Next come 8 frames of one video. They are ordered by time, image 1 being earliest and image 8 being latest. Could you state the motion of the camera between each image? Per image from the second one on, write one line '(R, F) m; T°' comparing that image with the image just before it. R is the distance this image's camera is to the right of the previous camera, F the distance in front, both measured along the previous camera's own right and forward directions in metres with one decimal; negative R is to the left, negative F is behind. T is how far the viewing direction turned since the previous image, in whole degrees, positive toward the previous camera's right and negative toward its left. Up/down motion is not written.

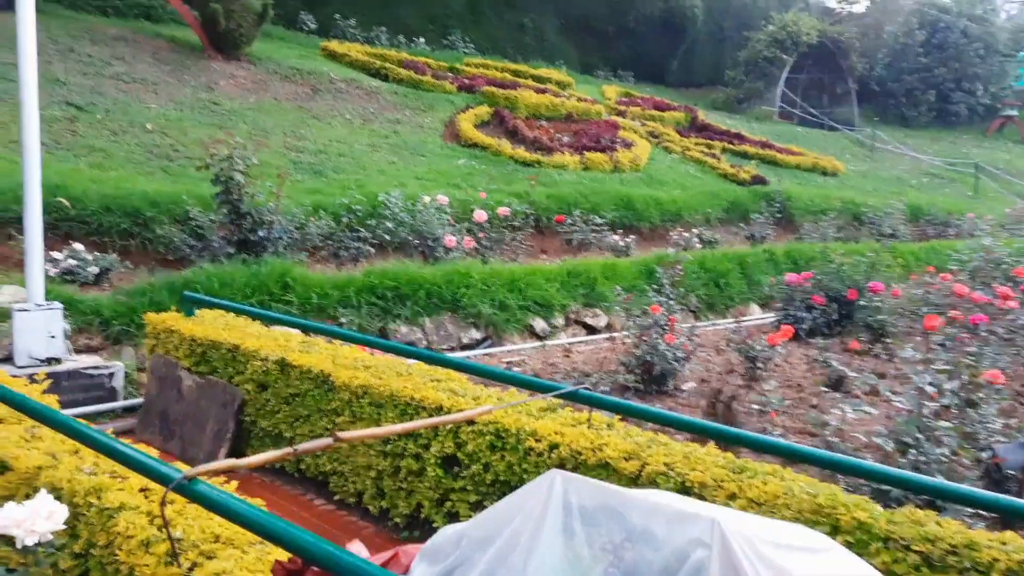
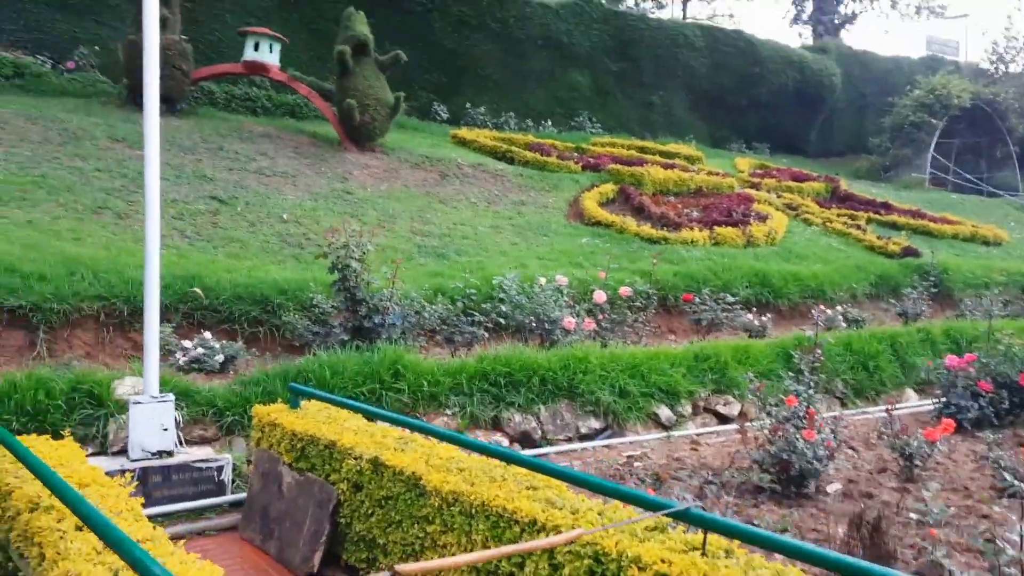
(+0.1, +0.2) m; -9°
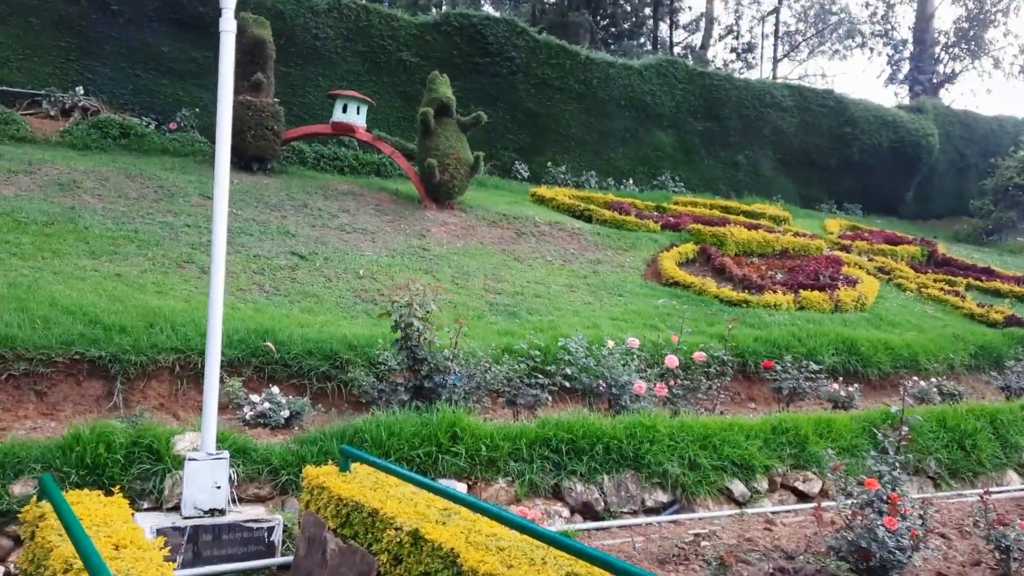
(+0.1, +0.1) m; -6°
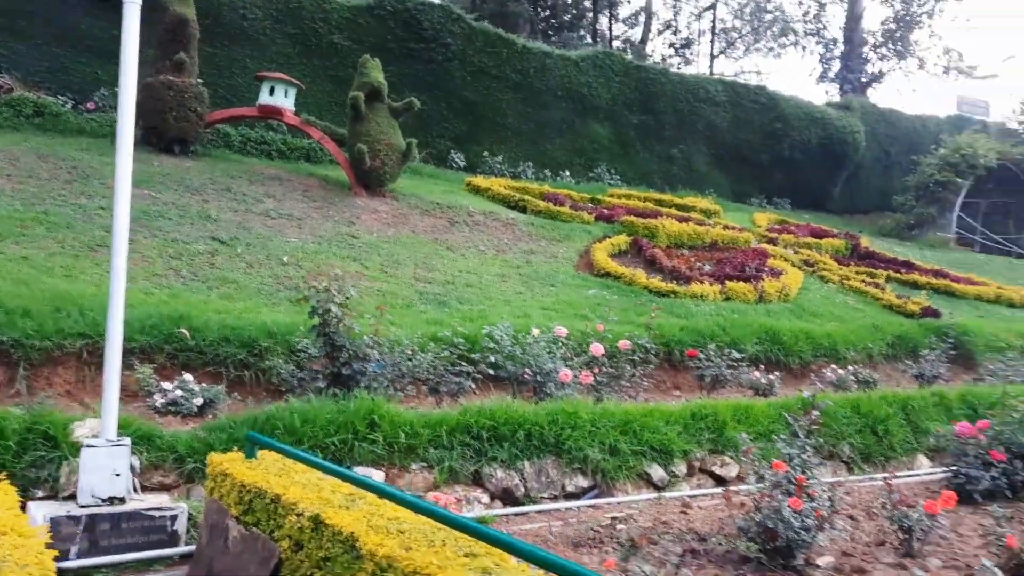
(+0.1, 0.0) m; +4°
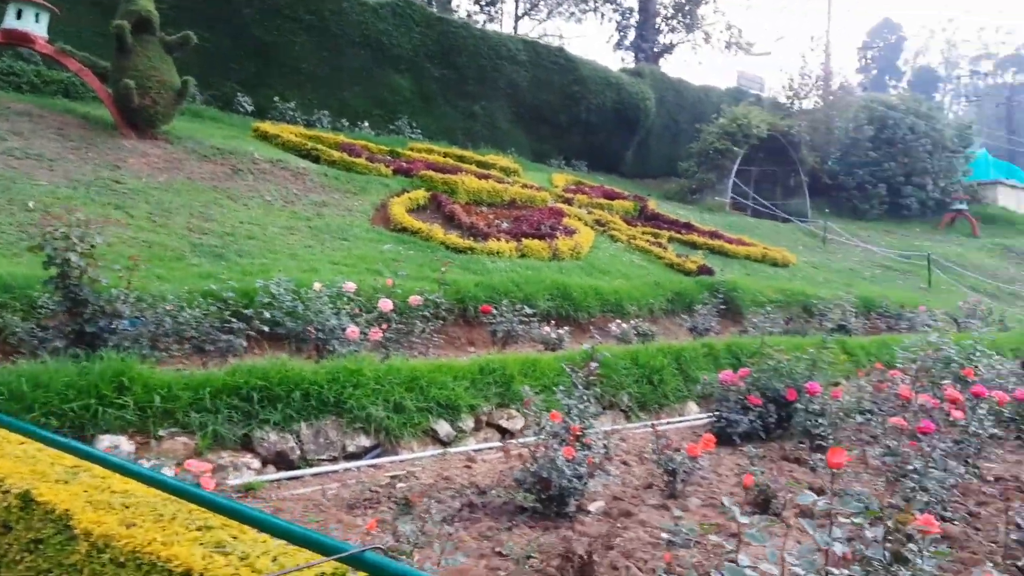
(+0.1, +0.1) m; +13°
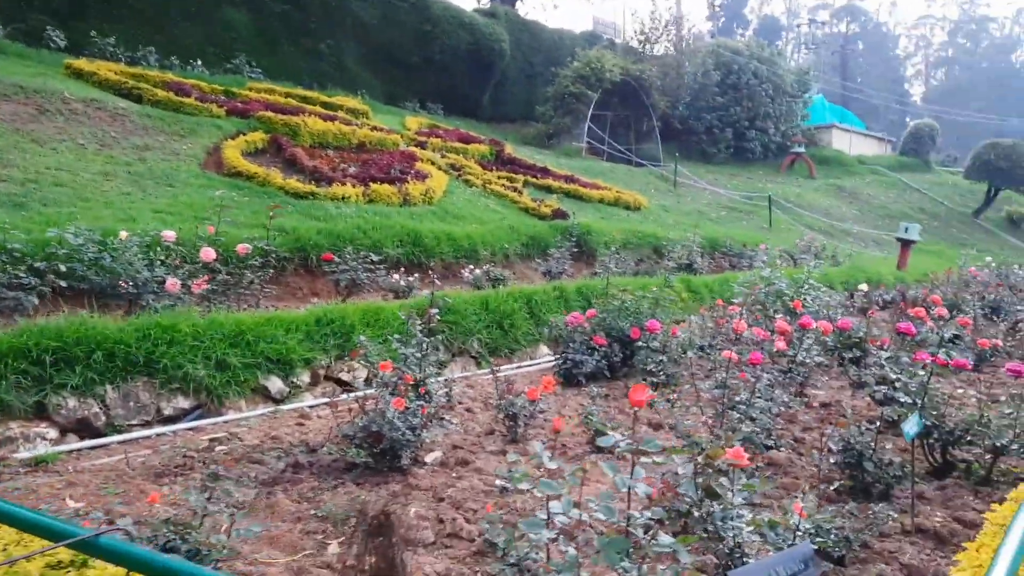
(+0.2, +0.2) m; +9°
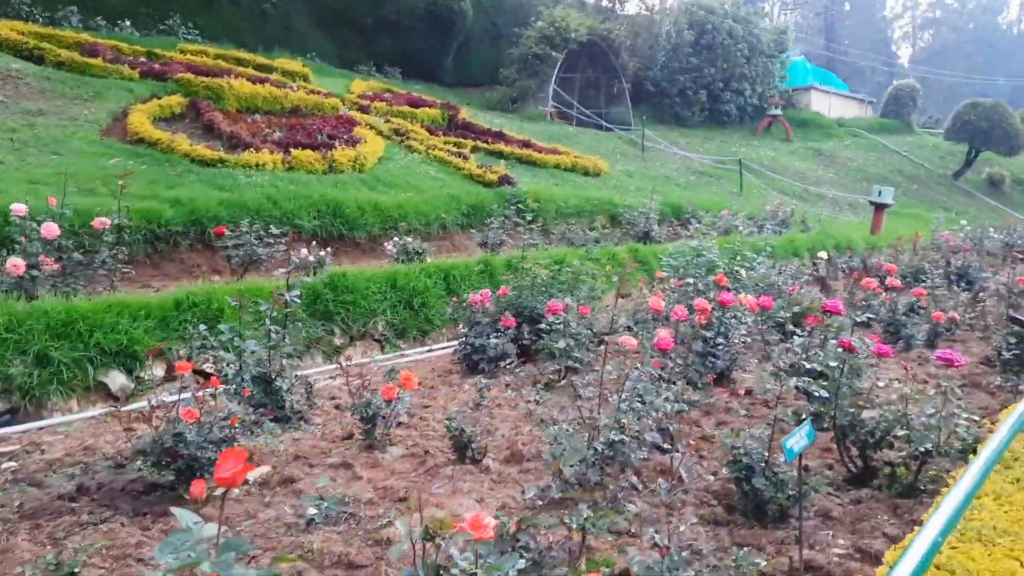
(+0.6, +0.6) m; +1°
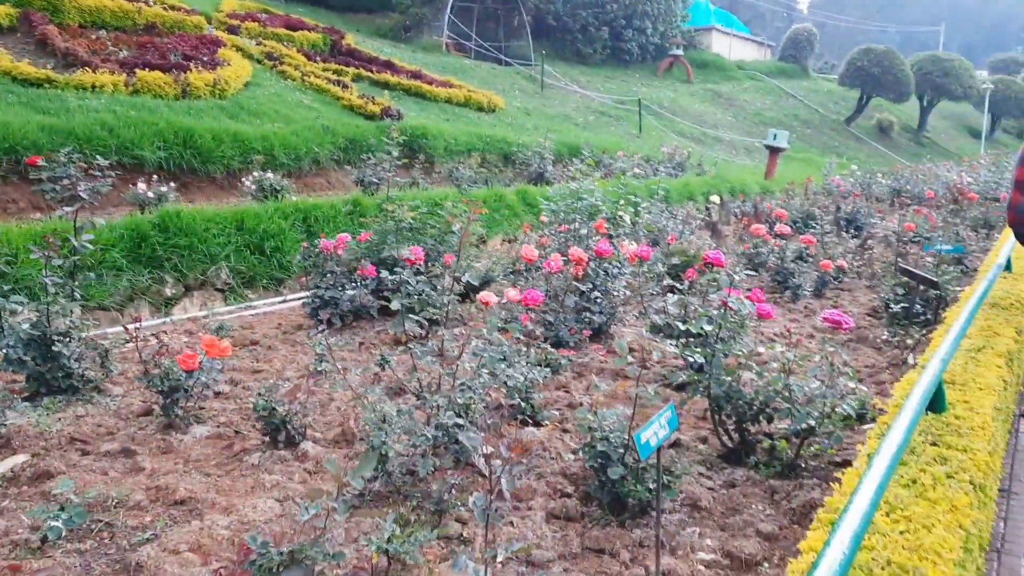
(+0.3, +0.5) m; +7°
